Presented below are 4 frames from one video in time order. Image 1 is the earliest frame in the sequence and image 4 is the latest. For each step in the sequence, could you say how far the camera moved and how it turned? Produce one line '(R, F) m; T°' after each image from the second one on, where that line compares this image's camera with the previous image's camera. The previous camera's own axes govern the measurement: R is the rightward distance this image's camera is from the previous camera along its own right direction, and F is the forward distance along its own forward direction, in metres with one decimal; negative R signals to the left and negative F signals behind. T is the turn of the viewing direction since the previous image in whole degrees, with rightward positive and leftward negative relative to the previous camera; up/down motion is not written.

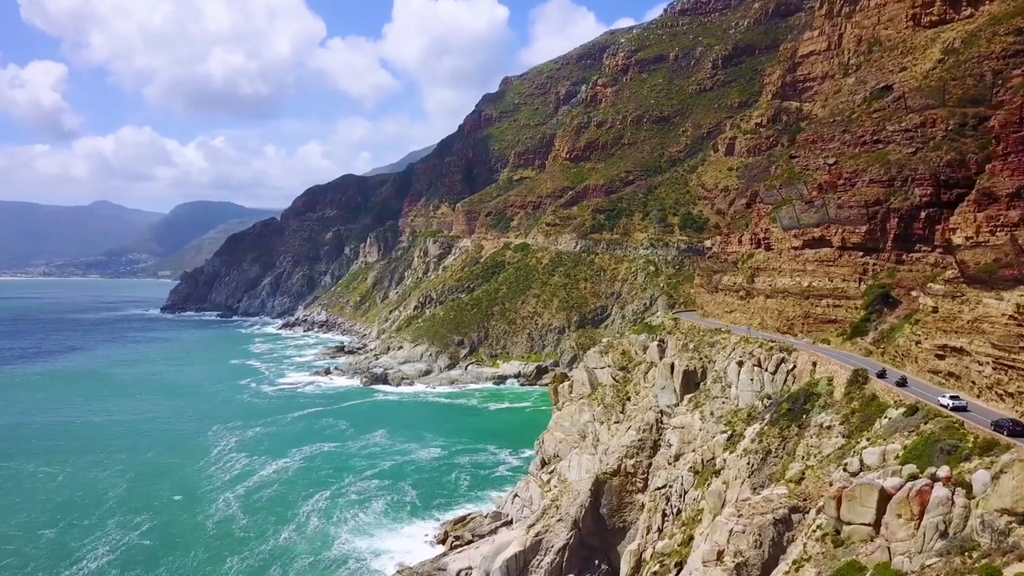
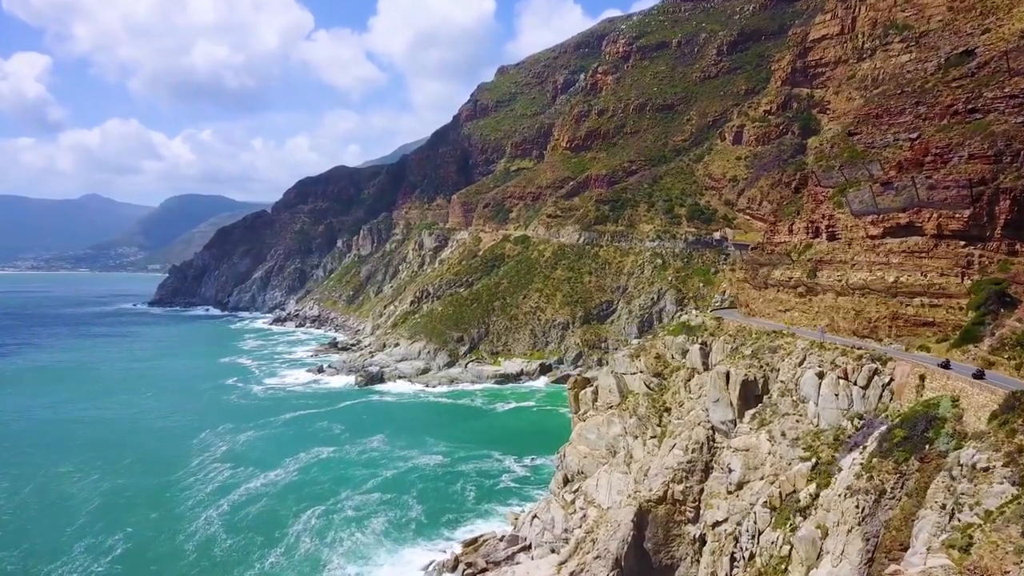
(-1.2, +3.9) m; +1°
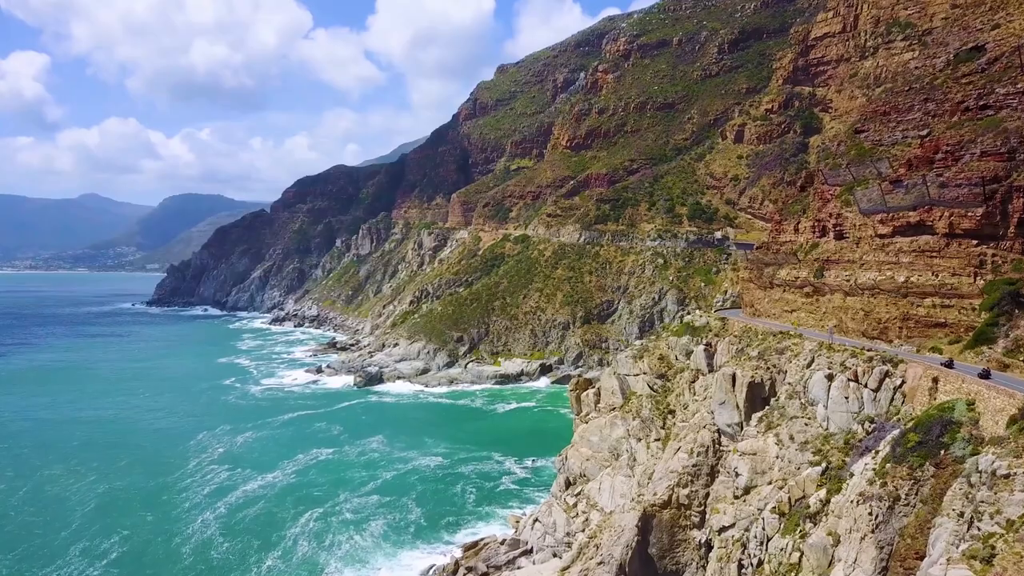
(-0.1, +0.4) m; 0°
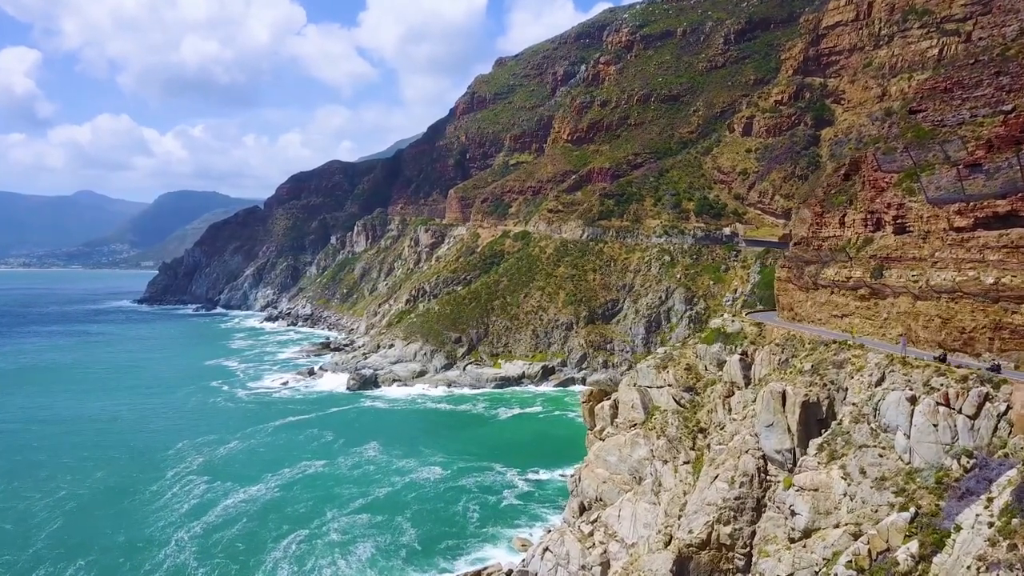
(-0.4, +3.3) m; 0°
